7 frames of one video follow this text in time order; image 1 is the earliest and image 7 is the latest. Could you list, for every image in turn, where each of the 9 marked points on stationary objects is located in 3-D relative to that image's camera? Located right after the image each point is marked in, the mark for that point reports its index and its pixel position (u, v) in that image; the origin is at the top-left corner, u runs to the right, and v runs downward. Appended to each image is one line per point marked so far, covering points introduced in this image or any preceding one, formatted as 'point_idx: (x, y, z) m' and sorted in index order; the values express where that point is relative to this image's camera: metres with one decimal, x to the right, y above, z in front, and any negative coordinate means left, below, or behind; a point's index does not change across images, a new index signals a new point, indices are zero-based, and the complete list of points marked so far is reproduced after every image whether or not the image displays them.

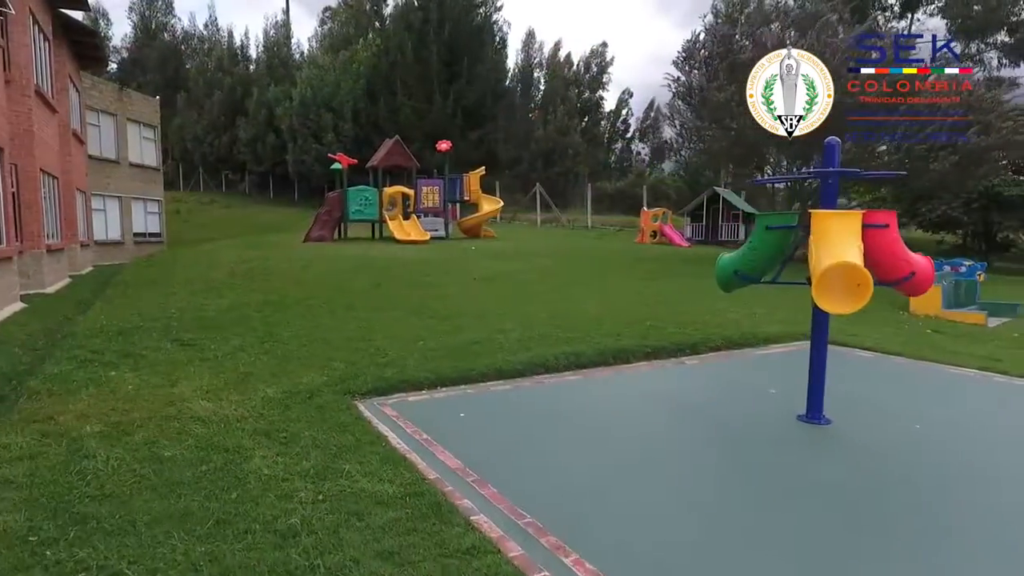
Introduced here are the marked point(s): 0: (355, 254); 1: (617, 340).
0: (-3.8, +0.9, +16.1) m
1: (+1.1, -0.6, +6.9) m
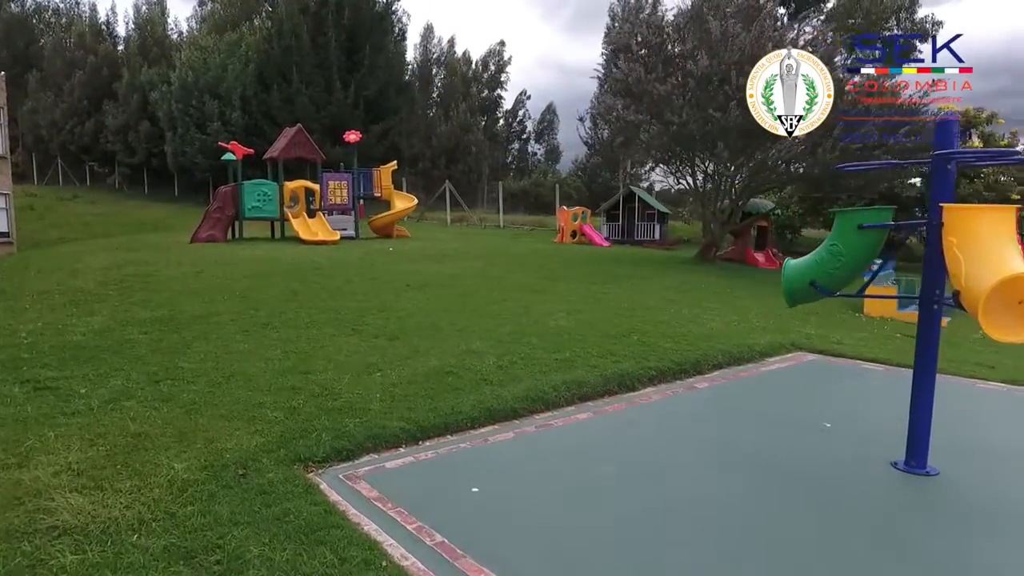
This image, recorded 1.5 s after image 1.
0: (-5.5, +0.7, +14.0) m
1: (+0.9, -0.7, +5.8) m
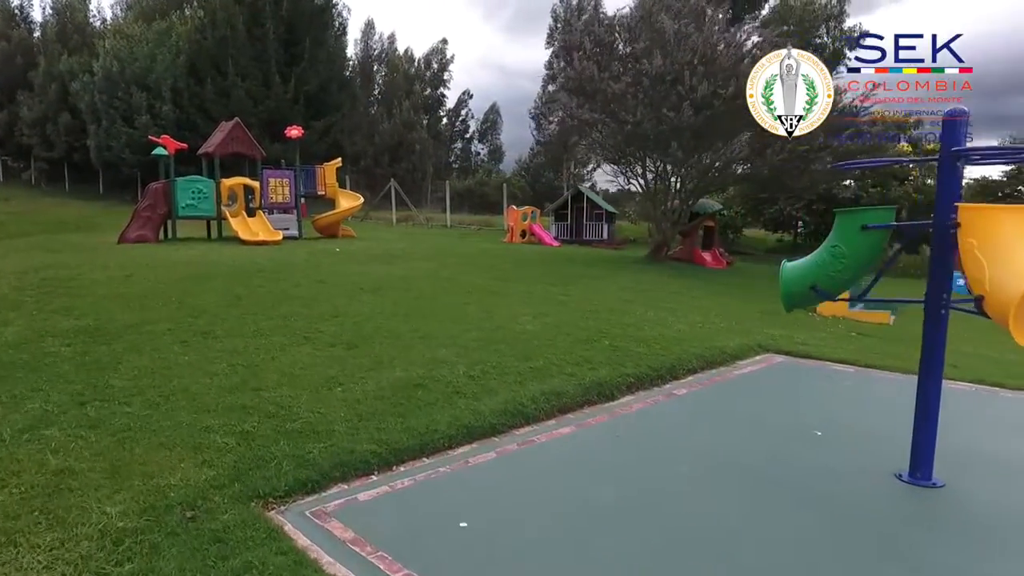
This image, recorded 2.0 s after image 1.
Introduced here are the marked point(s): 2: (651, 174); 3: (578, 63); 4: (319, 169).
0: (-6.4, +0.6, +13.1) m
1: (+0.7, -0.7, +5.5) m
2: (+3.4, +2.8, +15.7) m
3: (+1.4, +4.8, +13.9) m
4: (-5.9, +3.7, +19.8) m
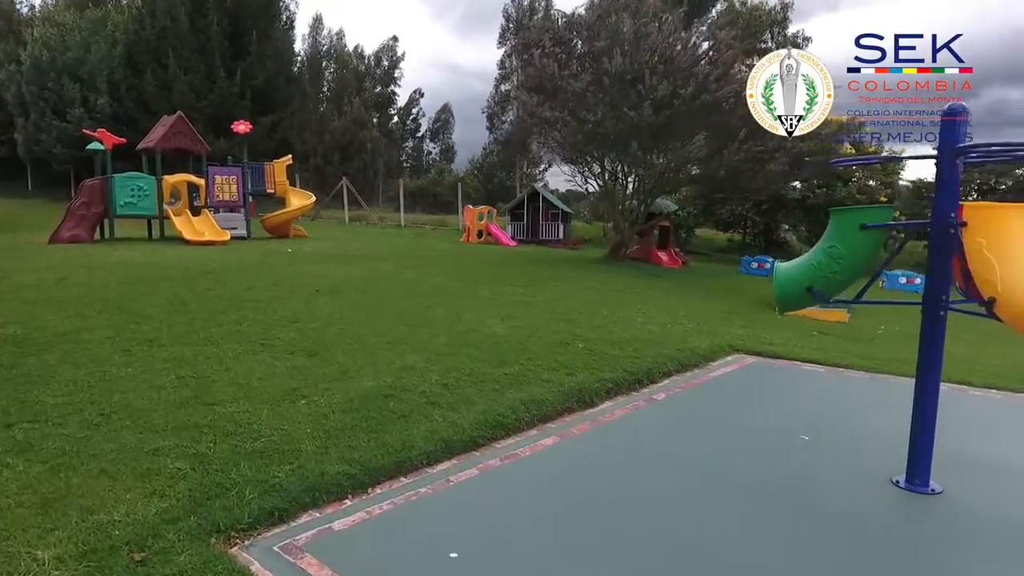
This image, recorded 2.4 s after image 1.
0: (-7.2, +0.5, +12.4) m
1: (+0.5, -0.7, +5.2) m
2: (+2.4, +2.8, +15.7) m
3: (+0.6, +4.8, +13.7) m
4: (-7.2, +3.6, +19.1) m
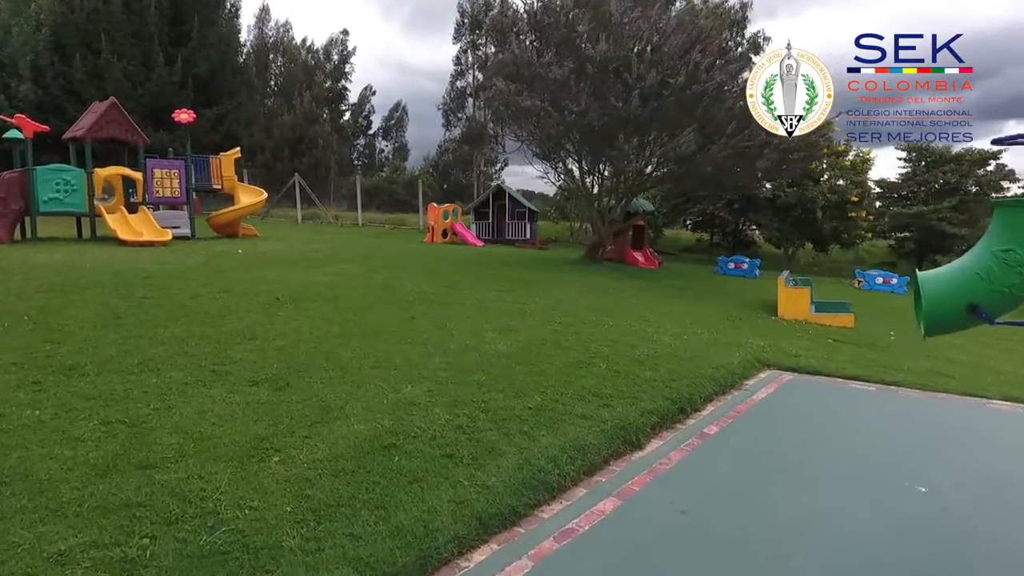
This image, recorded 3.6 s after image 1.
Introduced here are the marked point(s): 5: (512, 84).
0: (-7.6, +0.4, +10.8) m
1: (+0.6, -0.8, +4.3) m
2: (+1.7, +2.7, +14.8) m
3: (+0.1, +4.8, +12.7) m
4: (-8.1, +3.5, +17.5) m
5: (-0.1, +4.1, +12.9) m
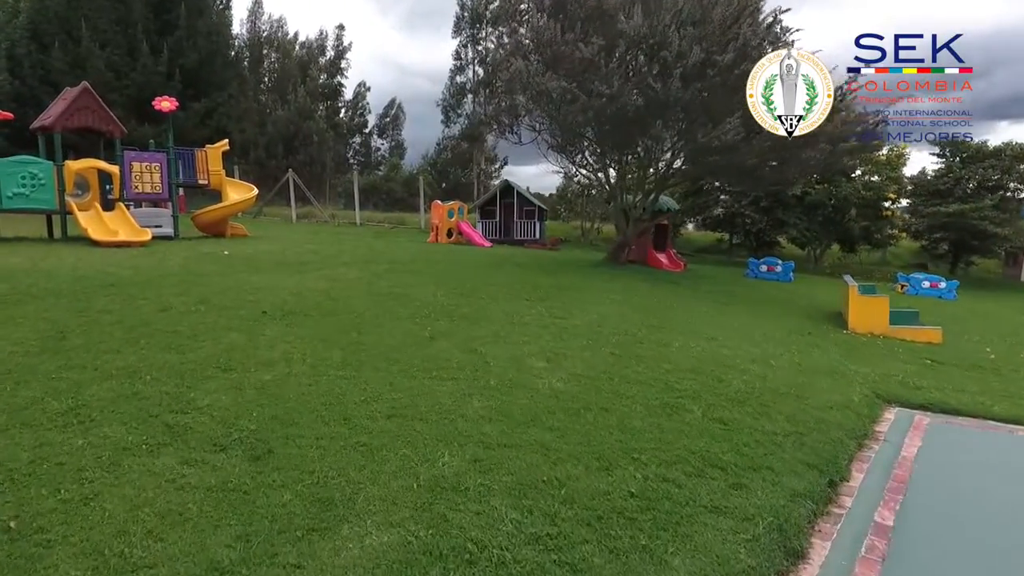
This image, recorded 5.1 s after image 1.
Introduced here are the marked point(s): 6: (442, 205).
0: (-7.2, +0.3, +9.4) m
1: (+1.0, -0.9, +2.9) m
2: (+2.1, +2.6, +13.5) m
3: (+0.4, +4.6, +11.3) m
4: (-7.8, +3.4, +16.1) m
5: (+0.3, +4.0, +11.5) m
6: (-2.2, +2.5, +19.9) m
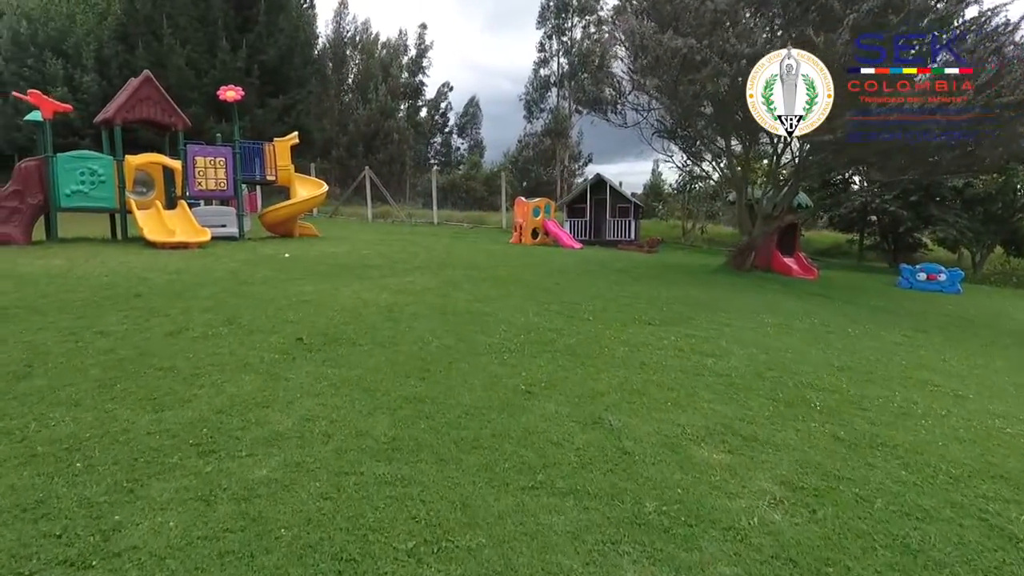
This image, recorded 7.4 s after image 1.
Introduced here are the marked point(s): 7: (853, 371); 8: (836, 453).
0: (-5.9, +0.2, +8.2) m
1: (+1.5, -1.1, +0.8) m
2: (+3.8, +2.4, +11.2) m
3: (+1.9, +4.5, +9.2) m
4: (-5.6, +3.3, +14.9) m
5: (+1.8, +3.8, +9.5) m
6: (+0.4, +2.4, +18.0) m
7: (+2.4, -0.6, +4.7) m
8: (+1.5, -0.7, +3.0) m
